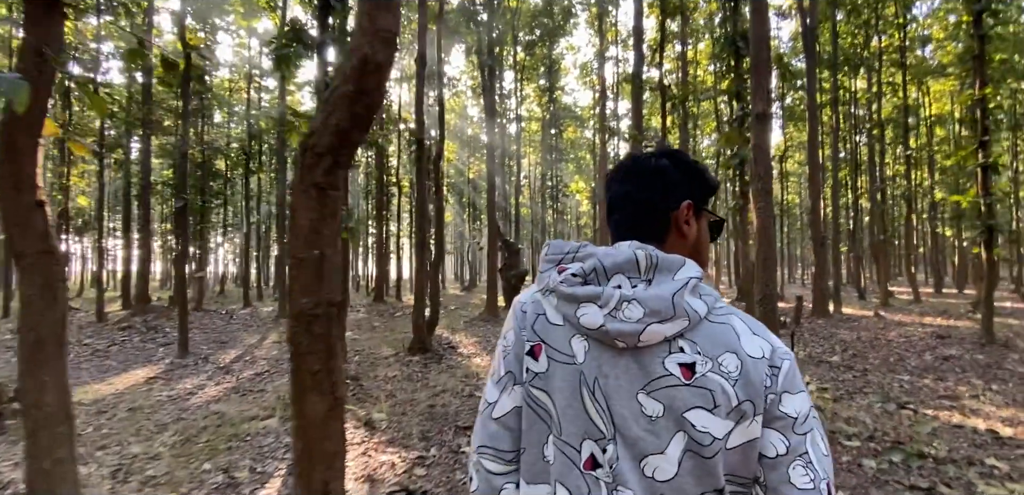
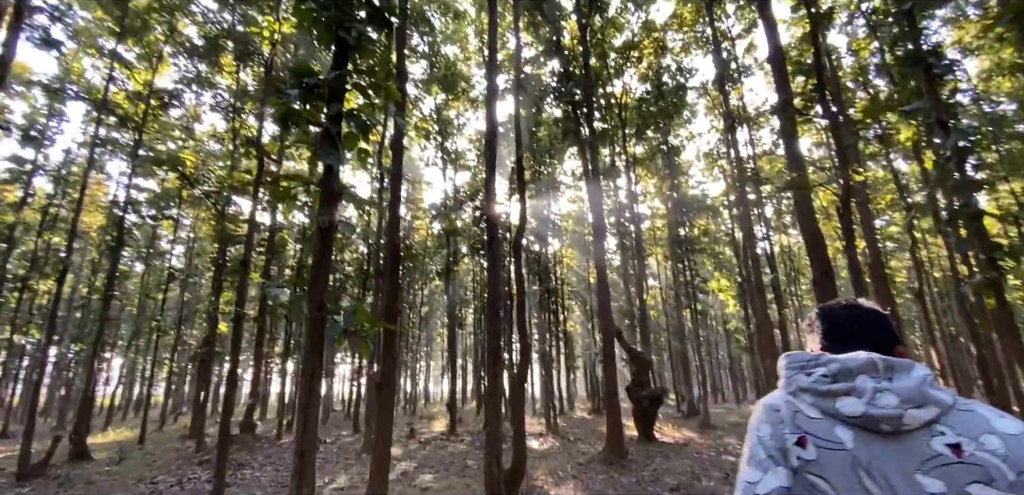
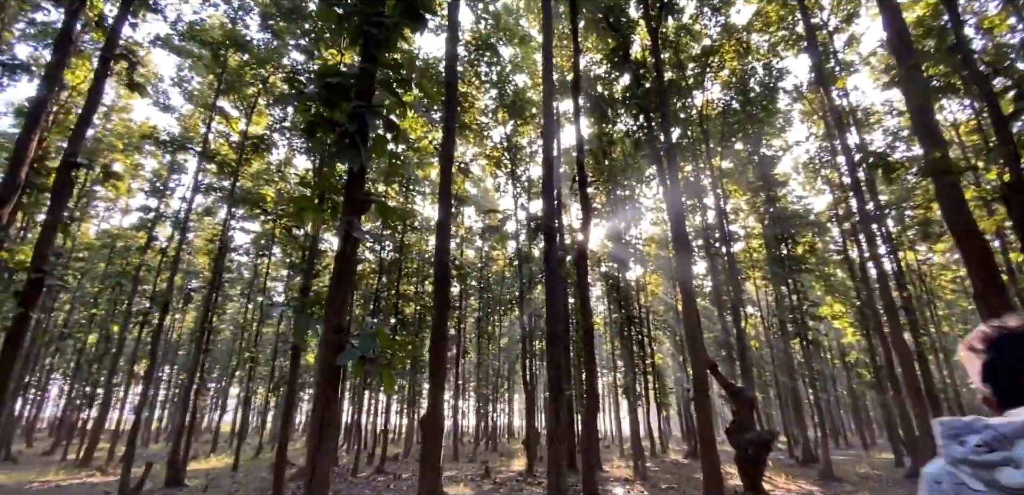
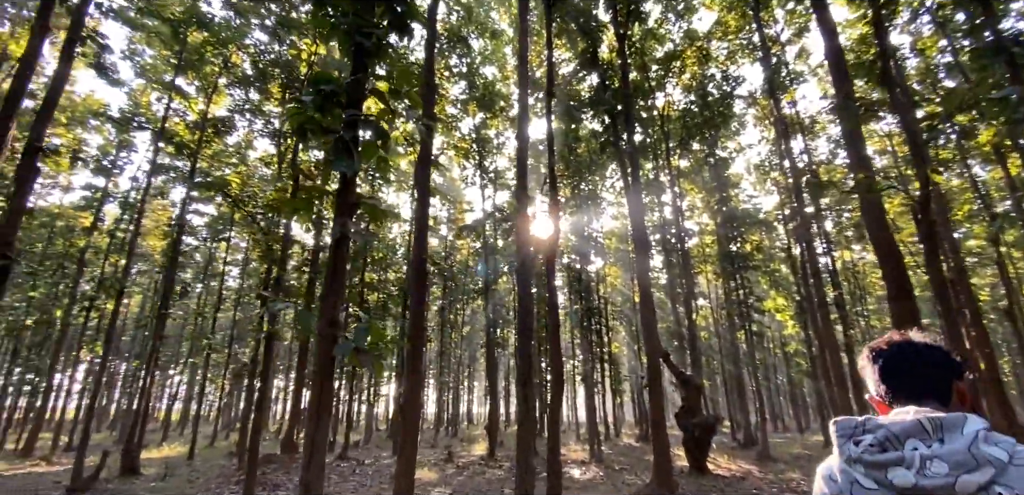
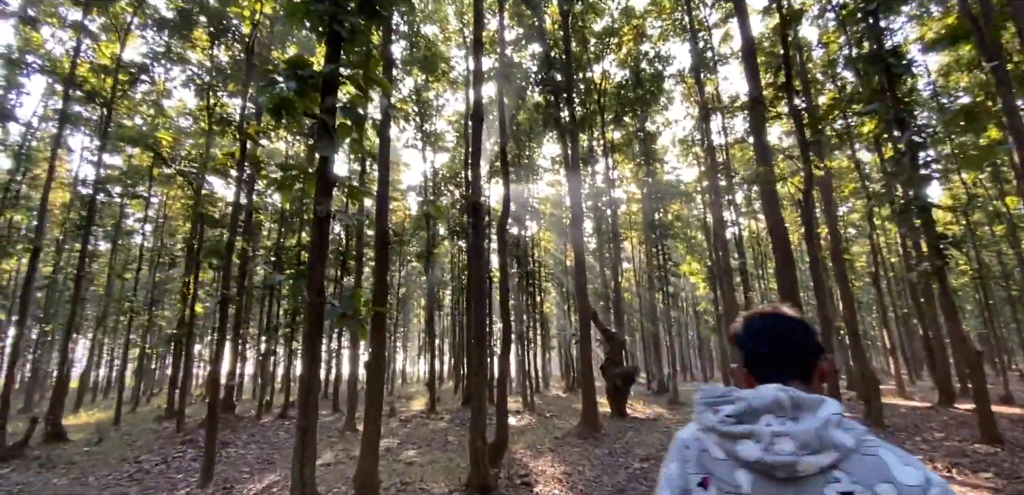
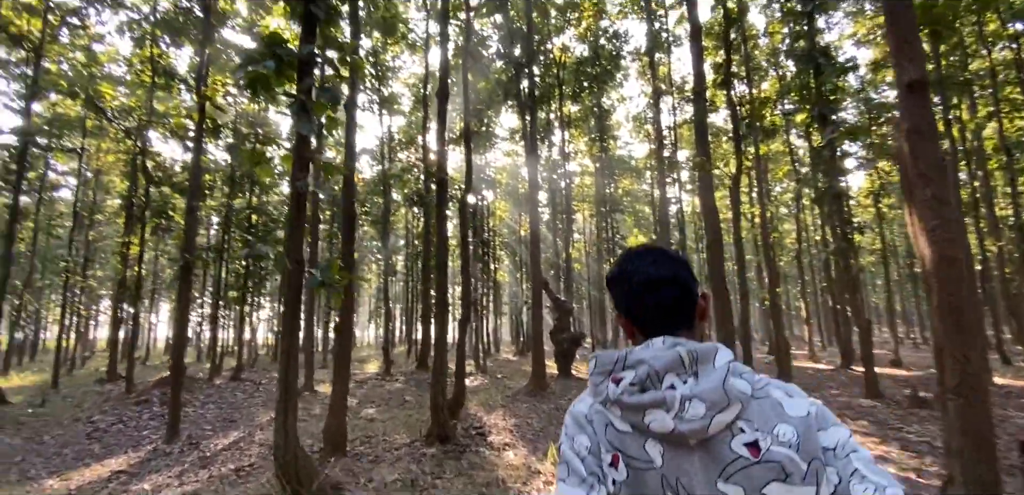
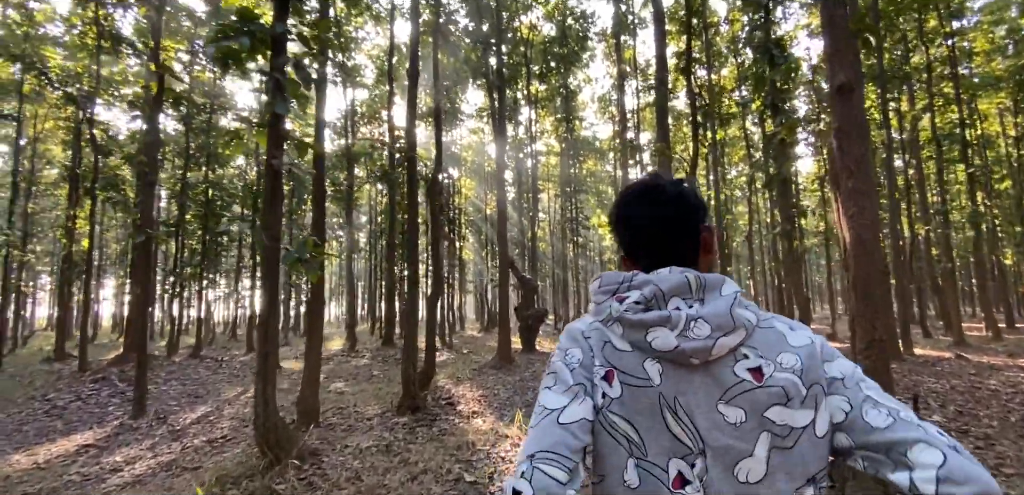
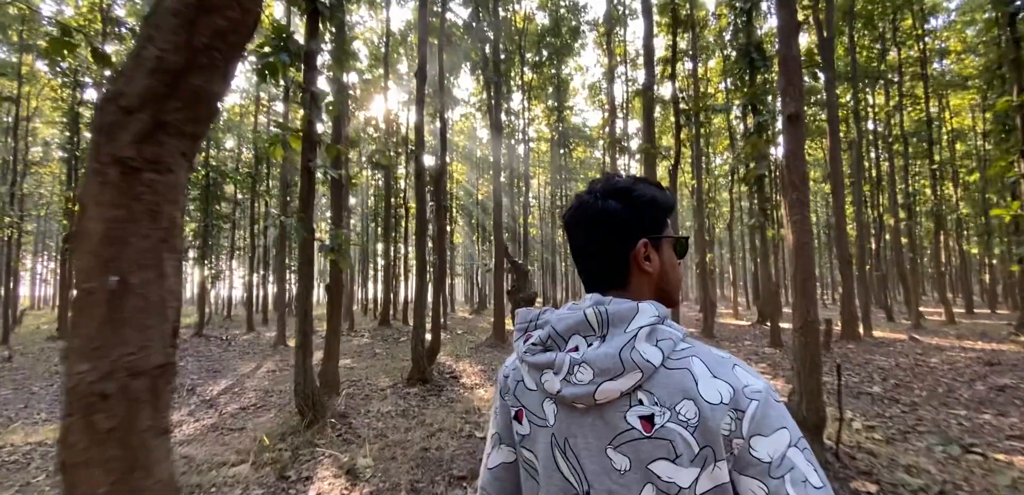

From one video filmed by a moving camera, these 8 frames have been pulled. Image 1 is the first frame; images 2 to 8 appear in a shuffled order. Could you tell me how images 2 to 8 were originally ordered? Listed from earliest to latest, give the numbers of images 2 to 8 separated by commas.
8, 7, 6, 5, 2, 4, 3
